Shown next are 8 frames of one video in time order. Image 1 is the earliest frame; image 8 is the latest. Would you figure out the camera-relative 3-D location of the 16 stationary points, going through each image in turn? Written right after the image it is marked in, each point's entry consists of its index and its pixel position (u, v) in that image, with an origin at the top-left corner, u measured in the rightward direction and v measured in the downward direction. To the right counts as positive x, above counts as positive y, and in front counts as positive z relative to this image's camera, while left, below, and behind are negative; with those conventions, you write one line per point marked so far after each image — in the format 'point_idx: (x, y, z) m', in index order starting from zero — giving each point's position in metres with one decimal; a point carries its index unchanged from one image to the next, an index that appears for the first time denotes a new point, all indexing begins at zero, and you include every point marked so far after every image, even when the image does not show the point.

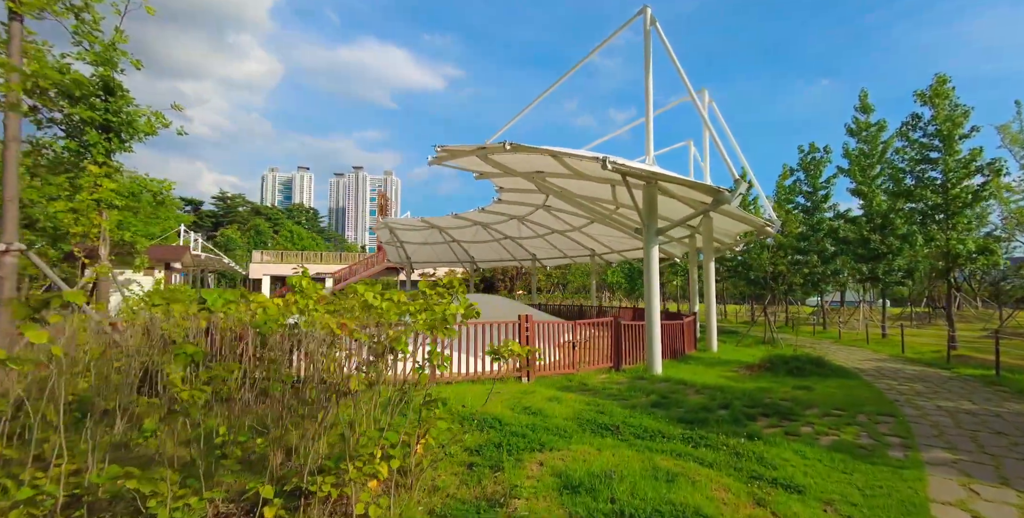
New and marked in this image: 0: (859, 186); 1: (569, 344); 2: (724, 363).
0: (+12.1, +2.6, +16.3) m
1: (+1.1, -1.6, +8.4) m
2: (+4.5, -2.2, +9.9) m
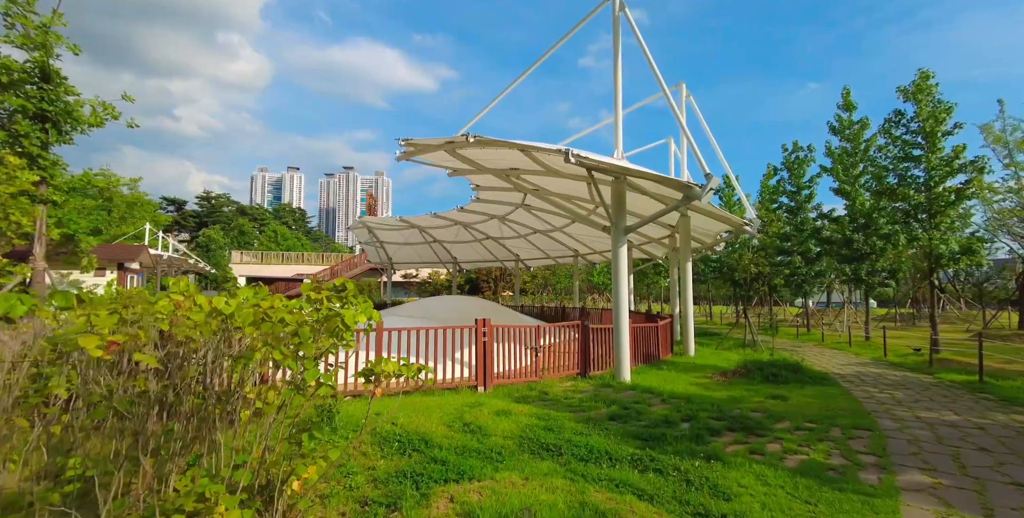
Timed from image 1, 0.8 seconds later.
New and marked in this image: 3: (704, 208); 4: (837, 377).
0: (+11.2, +2.5, +15.9) m
1: (+0.4, -1.6, +7.8) m
2: (+3.7, -2.2, +9.5) m
3: (+4.5, +1.3, +11.2) m
4: (+6.0, -2.2, +8.7) m
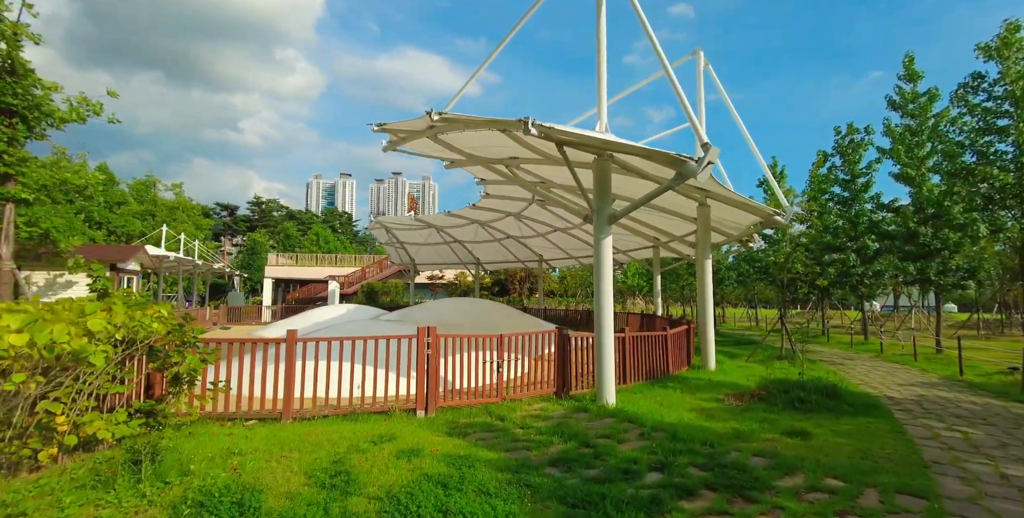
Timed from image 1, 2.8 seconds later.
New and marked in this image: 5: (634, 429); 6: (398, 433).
0: (+11.3, +2.6, +13.5) m
1: (-0.2, -1.5, +6.5) m
2: (+3.3, -2.2, +7.8) m
3: (+4.2, +1.4, +9.5) m
4: (+5.5, -2.1, +6.8) m
5: (+1.4, -2.0, +5.4) m
6: (-1.2, -1.8, +4.8) m
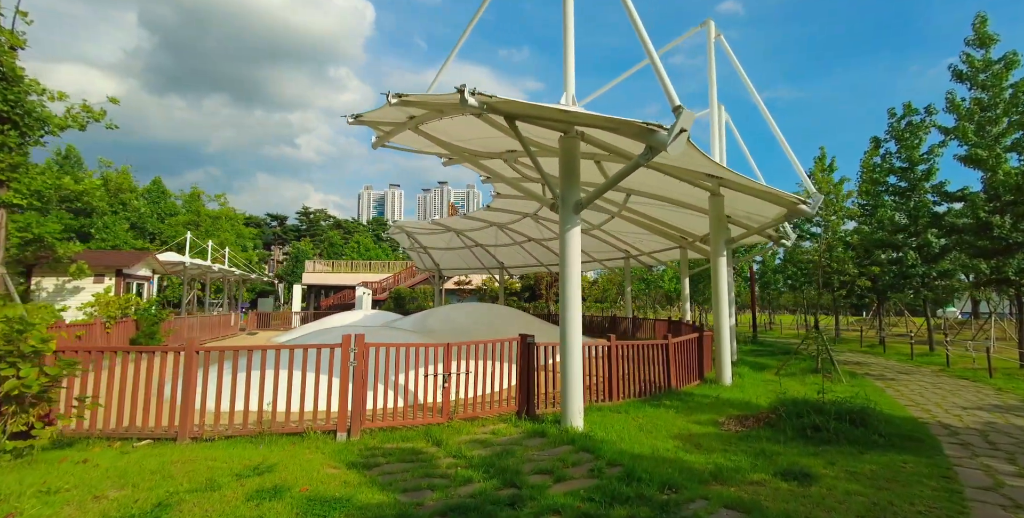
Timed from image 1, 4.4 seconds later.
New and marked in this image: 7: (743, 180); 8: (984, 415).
0: (+11.3, +2.7, +11.5) m
1: (-0.8, -1.4, +5.6) m
2: (+2.8, -2.1, +6.5) m
3: (+3.9, +1.4, +8.2) m
4: (+4.9, -2.0, +5.3) m
5: (+0.7, -1.9, +4.3) m
6: (-1.9, -1.7, +4.0) m
7: (+4.1, +1.4, +8.3) m
8: (+6.5, -2.2, +6.5) m
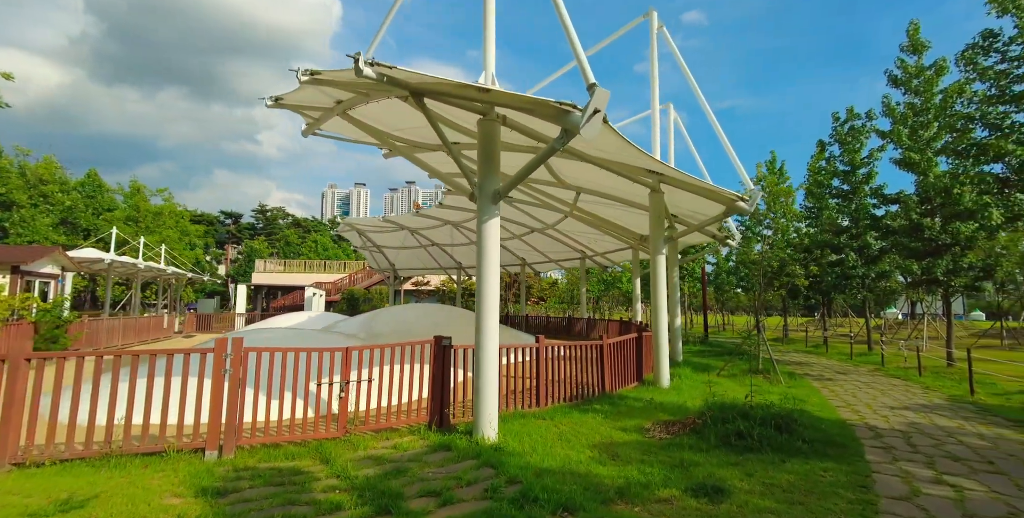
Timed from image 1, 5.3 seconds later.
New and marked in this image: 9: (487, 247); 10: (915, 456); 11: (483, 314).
0: (+9.9, +2.7, +11.8) m
1: (-1.8, -1.4, +5.0) m
2: (+1.7, -2.1, +6.2) m
3: (+2.7, +1.5, +7.9) m
4: (+3.9, -2.0, +5.1) m
5: (-0.2, -1.8, +3.9) m
6: (-2.8, -1.7, +3.4) m
7: (+3.0, +1.4, +8.1) m
8: (+5.5, -2.1, +6.4) m
9: (-0.3, +0.1, +5.1) m
10: (+4.0, -2.0, +4.6) m
11: (-0.3, -0.6, +5.0) m
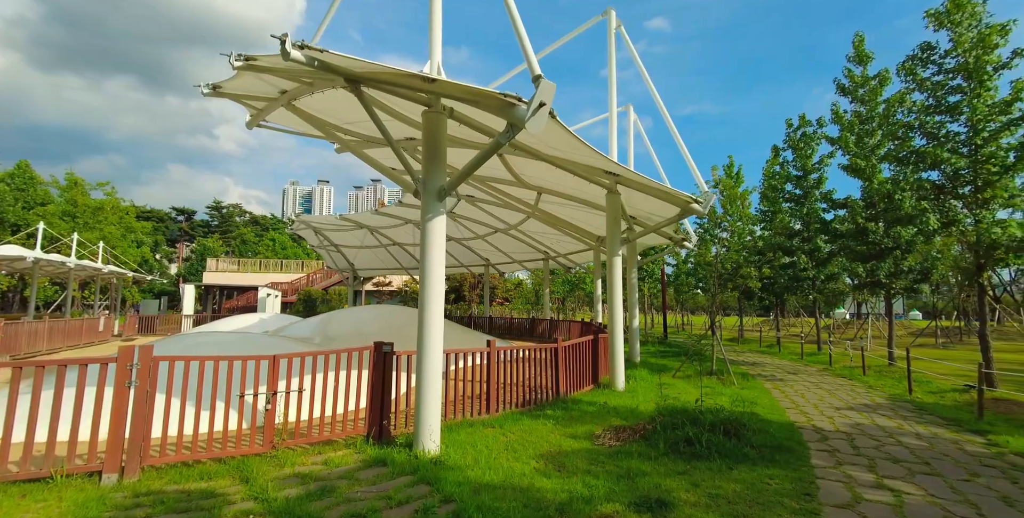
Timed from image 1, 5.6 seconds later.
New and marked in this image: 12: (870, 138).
0: (+8.9, +2.6, +12.2) m
1: (-2.3, -1.4, +4.6) m
2: (+1.1, -2.1, +6.0) m
3: (+2.0, +1.4, +7.9) m
4: (+3.3, -2.0, +5.1) m
5: (-0.7, -1.8, +3.6) m
6: (-3.3, -1.7, +2.9) m
7: (+2.2, +1.4, +8.0) m
8: (+4.8, -2.2, +6.5) m
9: (-0.8, +0.1, +4.8) m
10: (+3.5, -2.0, +4.6) m
11: (-0.9, -0.6, +4.7) m
12: (+9.4, +3.2, +12.3) m
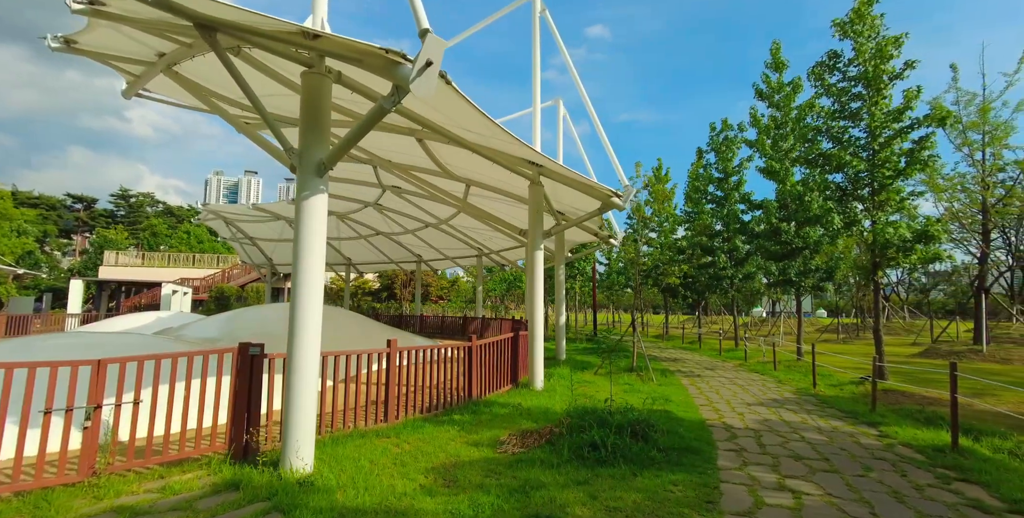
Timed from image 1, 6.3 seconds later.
0: (+6.9, +2.6, +12.7) m
1: (-3.3, -1.2, +3.8) m
2: (-0.1, -2.0, +5.6) m
3: (+0.6, +1.5, +7.5) m
4: (+2.3, -1.9, +5.0) m
5: (-1.6, -1.7, +2.9) m
6: (-4.0, -1.5, +1.9) m
7: (+0.8, +1.5, +7.7) m
8: (+3.5, -2.1, +6.5) m
9: (-1.8, +0.2, +4.1) m
10: (+2.4, -1.9, +4.5) m
11: (-1.8, -0.5, +4.0) m
12: (+7.5, +3.2, +12.8) m
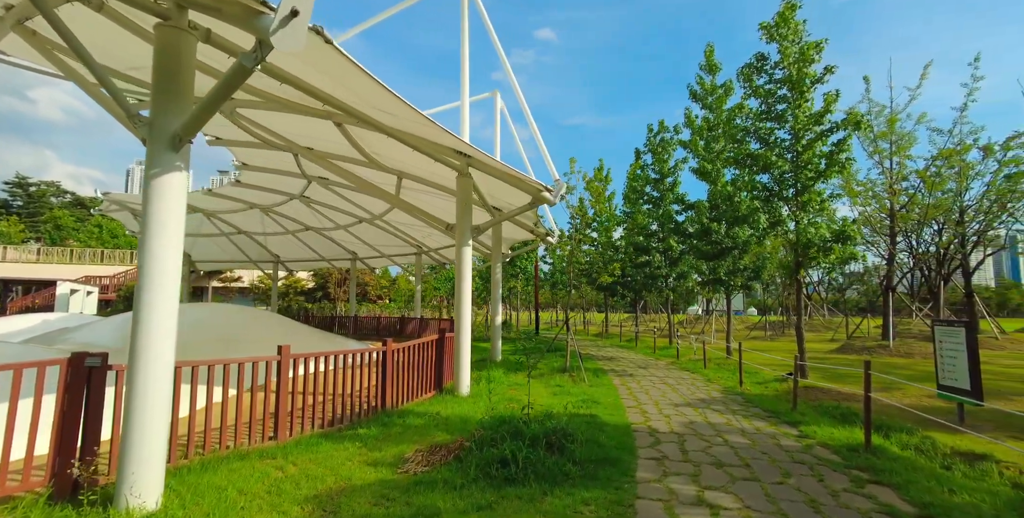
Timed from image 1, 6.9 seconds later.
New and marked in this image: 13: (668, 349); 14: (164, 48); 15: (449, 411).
0: (+5.2, +2.7, +12.9) m
1: (-4.0, -1.2, +2.9) m
2: (-1.1, -1.9, +5.1) m
3: (-0.5, +1.6, +7.0) m
4: (+1.4, -1.9, +4.7) m
5: (-2.2, -1.7, +2.2) m
6: (-4.5, -1.4, +1.0) m
7: (-0.4, +1.6, +7.2) m
8: (+2.4, -2.1, +6.4) m
9: (-2.6, +0.3, +3.4) m
10: (+1.6, -1.9, +4.3) m
11: (-2.6, -0.4, +3.3) m
12: (+5.7, +3.2, +13.1) m
13: (+5.2, -3.0, +15.4) m
14: (-2.6, +1.6, +3.6) m
15: (-0.8, -2.0, +6.2) m
